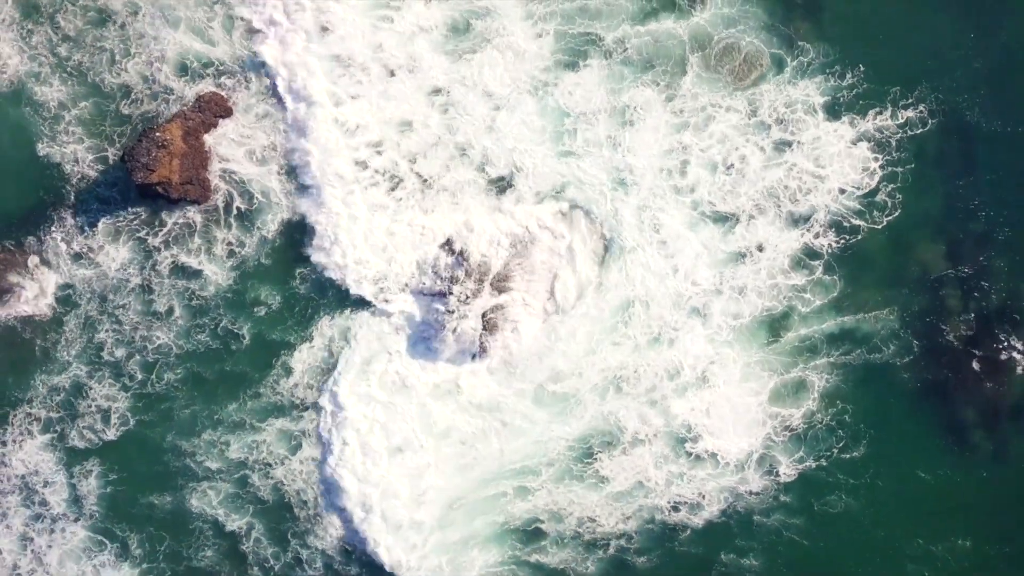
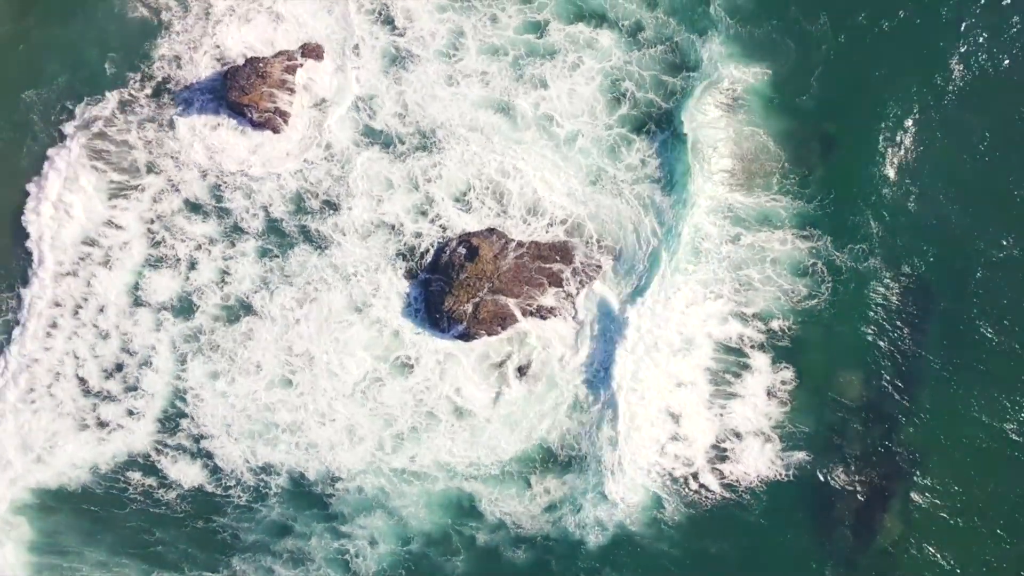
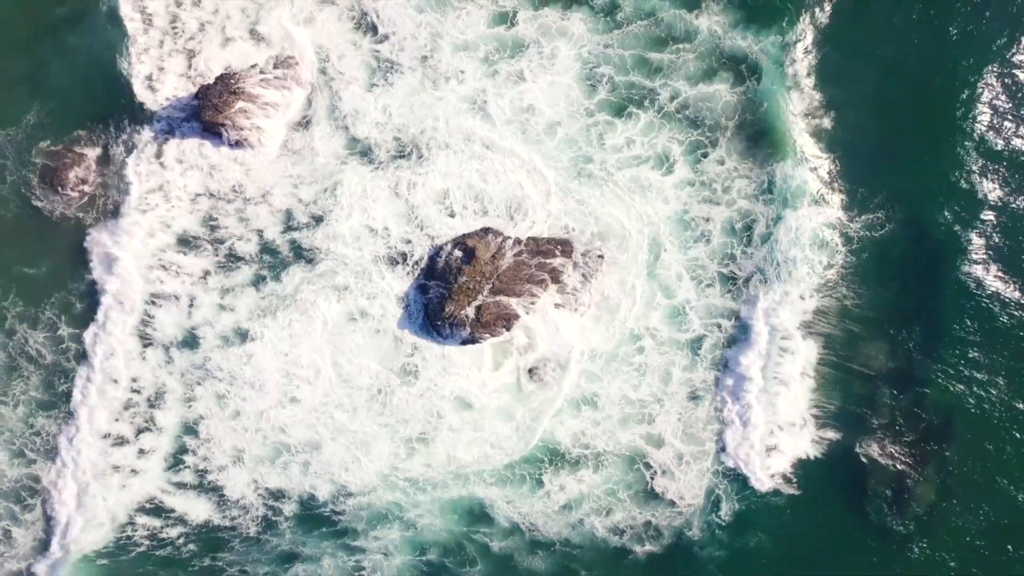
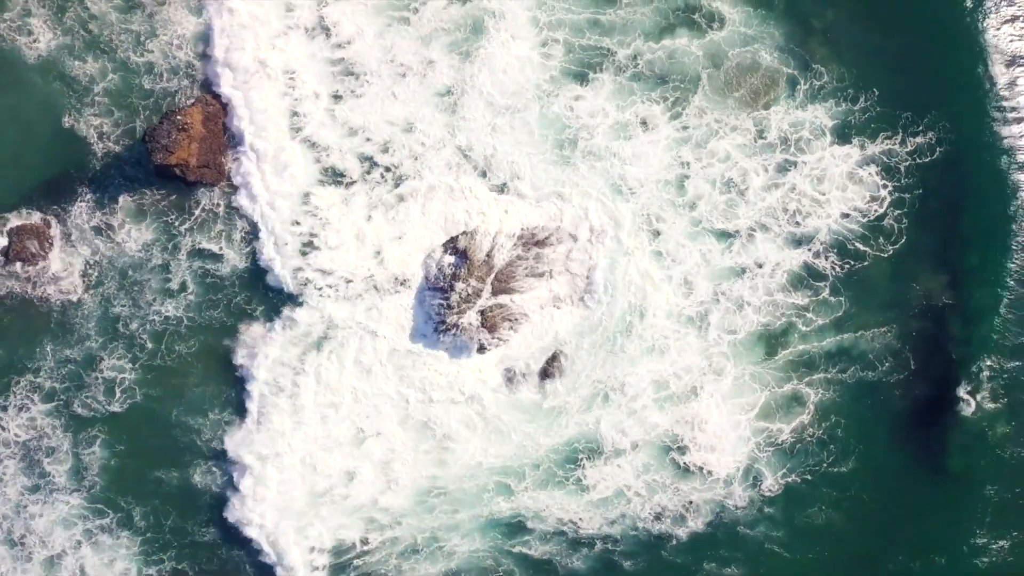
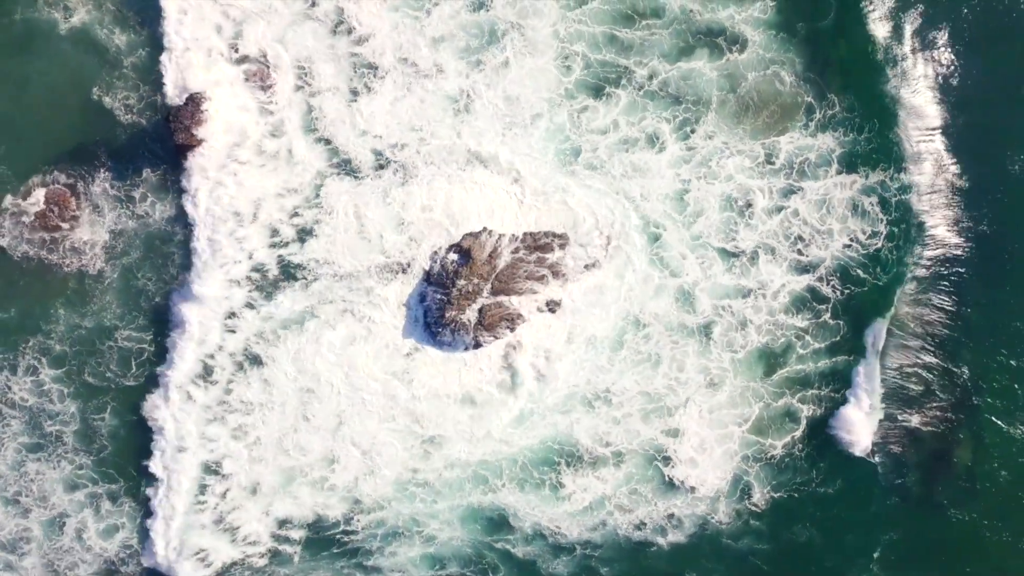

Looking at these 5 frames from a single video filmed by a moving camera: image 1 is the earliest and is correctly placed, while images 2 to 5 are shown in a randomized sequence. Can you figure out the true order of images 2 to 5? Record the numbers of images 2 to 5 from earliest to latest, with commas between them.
4, 5, 3, 2
